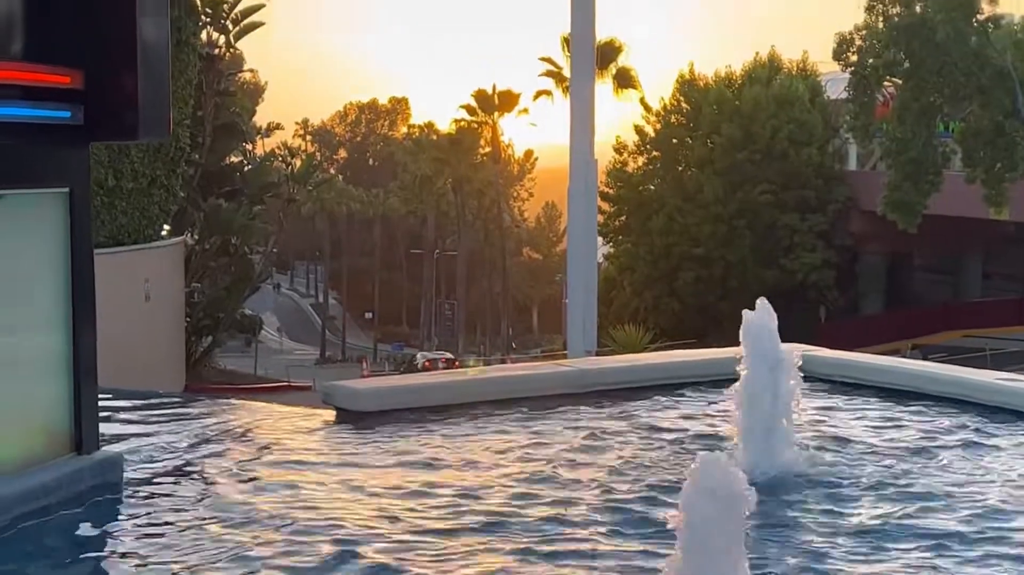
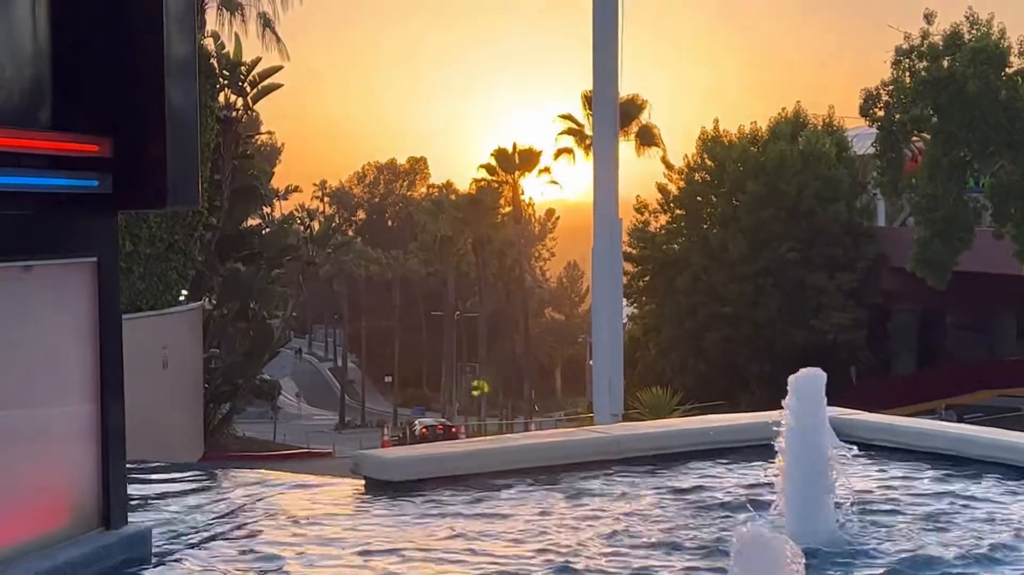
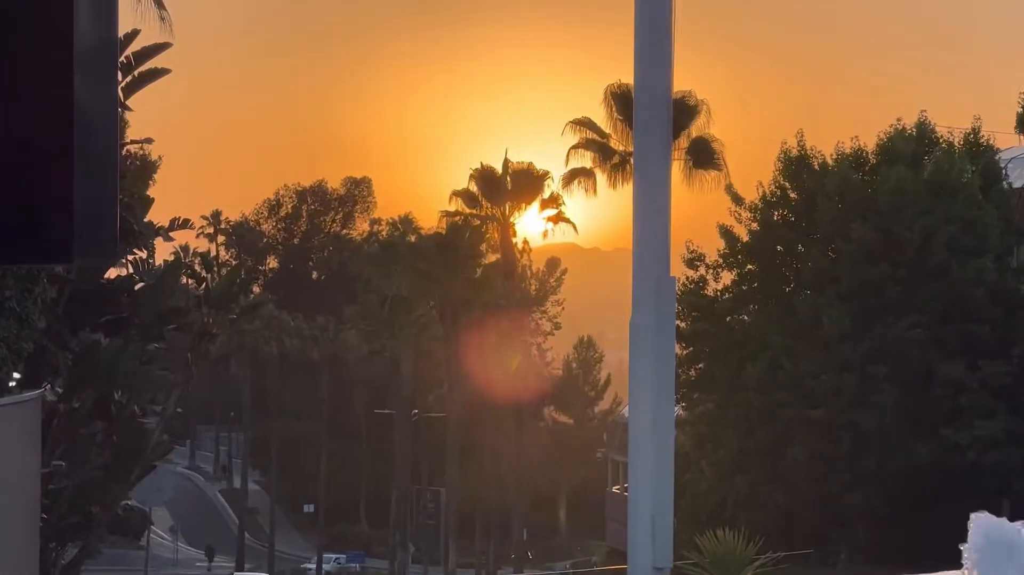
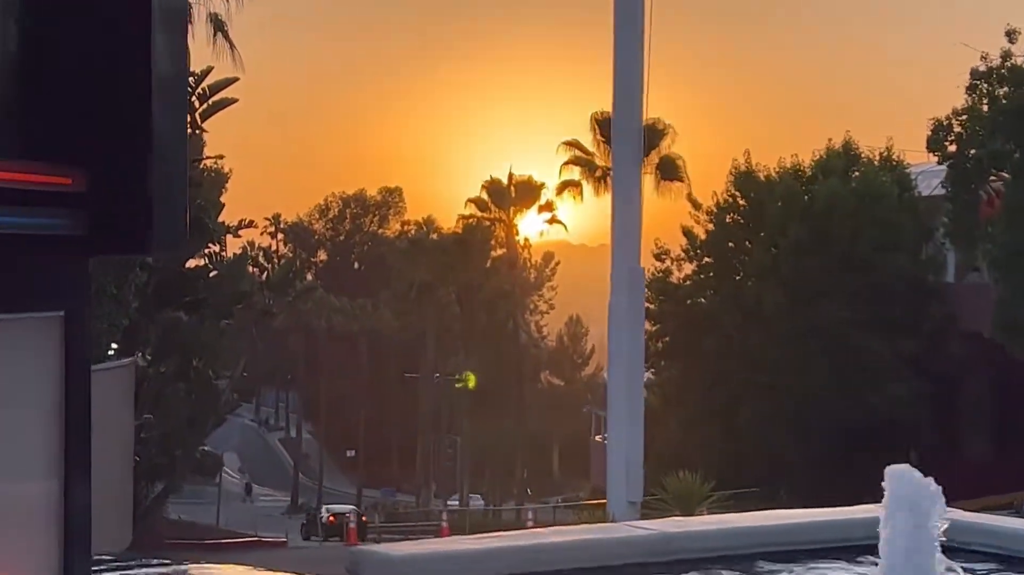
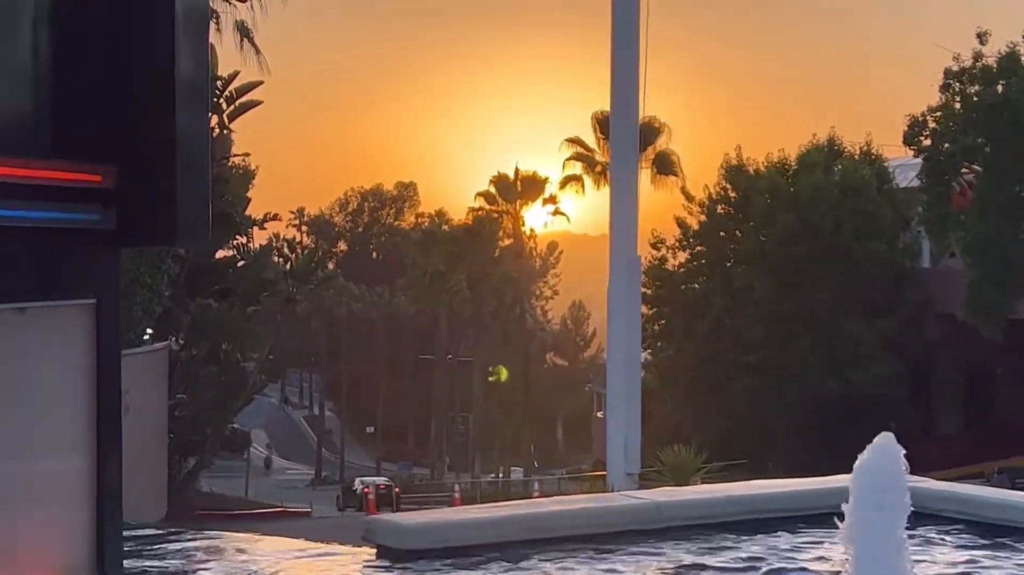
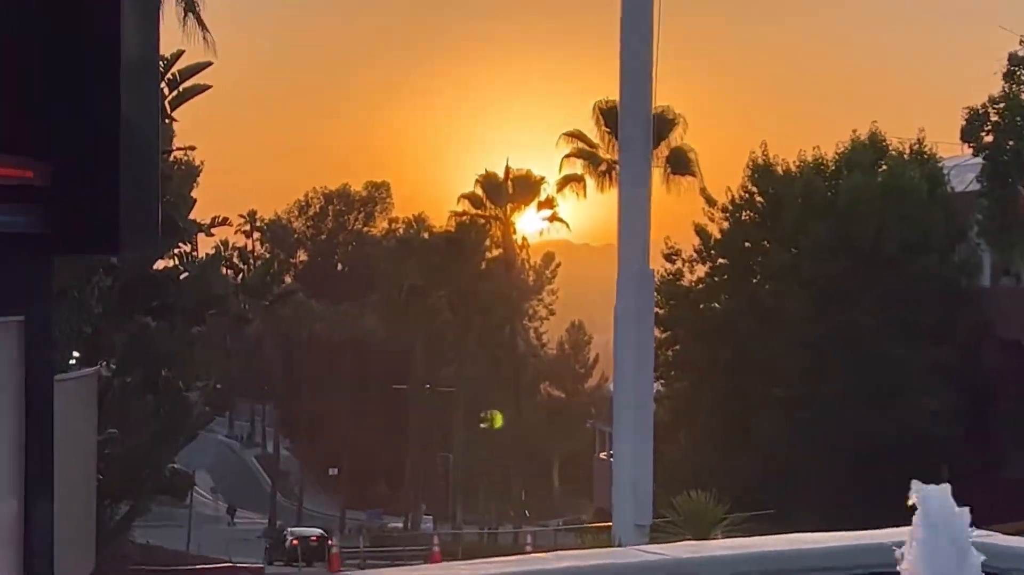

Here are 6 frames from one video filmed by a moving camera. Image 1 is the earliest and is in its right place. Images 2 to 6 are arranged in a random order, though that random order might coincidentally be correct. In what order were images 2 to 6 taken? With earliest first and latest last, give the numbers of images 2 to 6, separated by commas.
2, 5, 4, 6, 3
